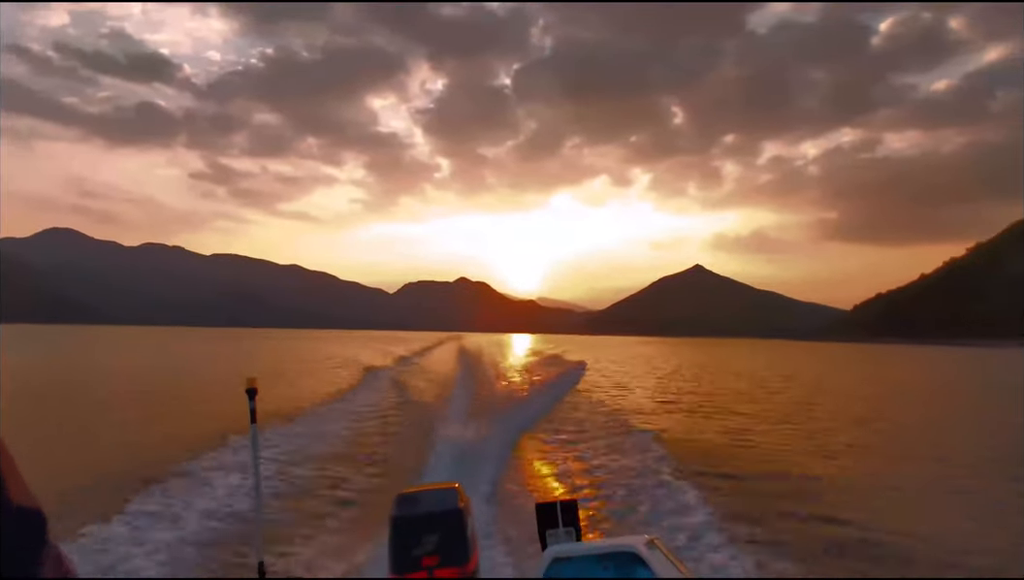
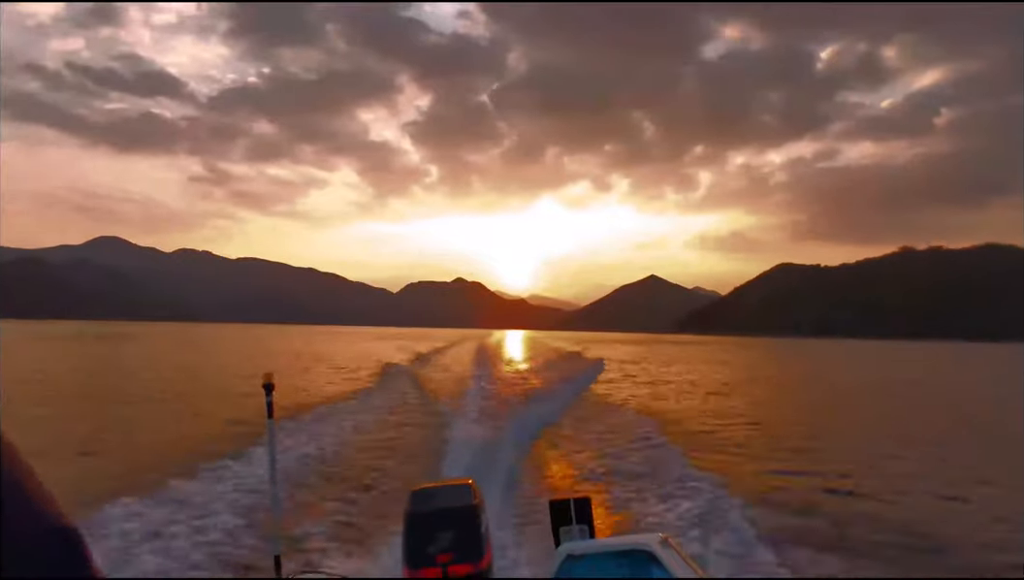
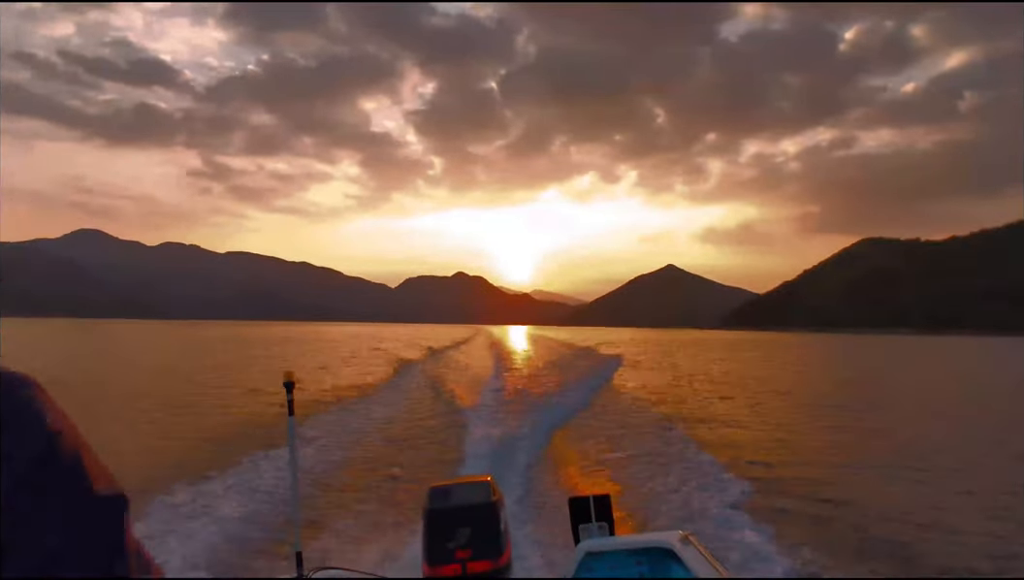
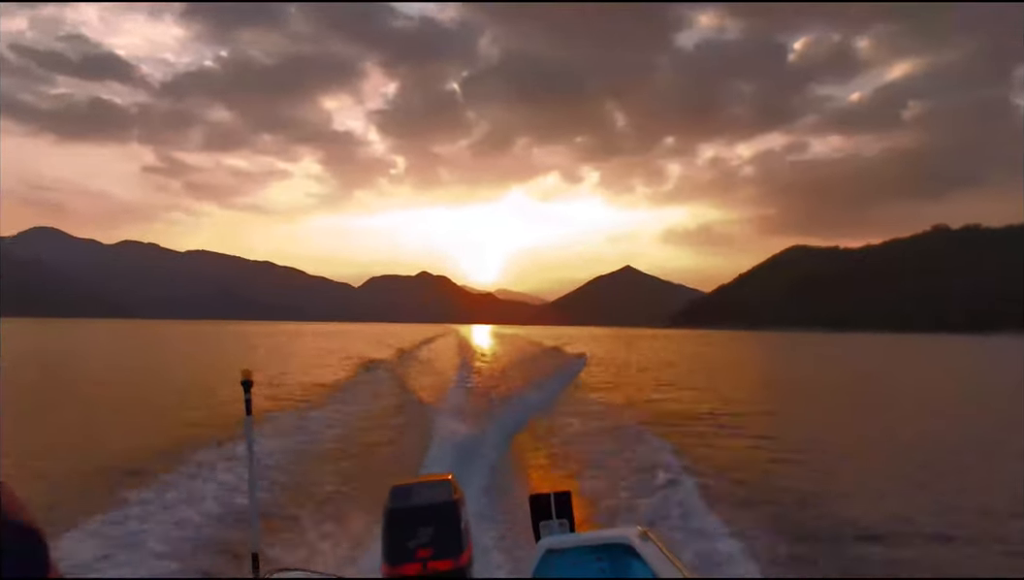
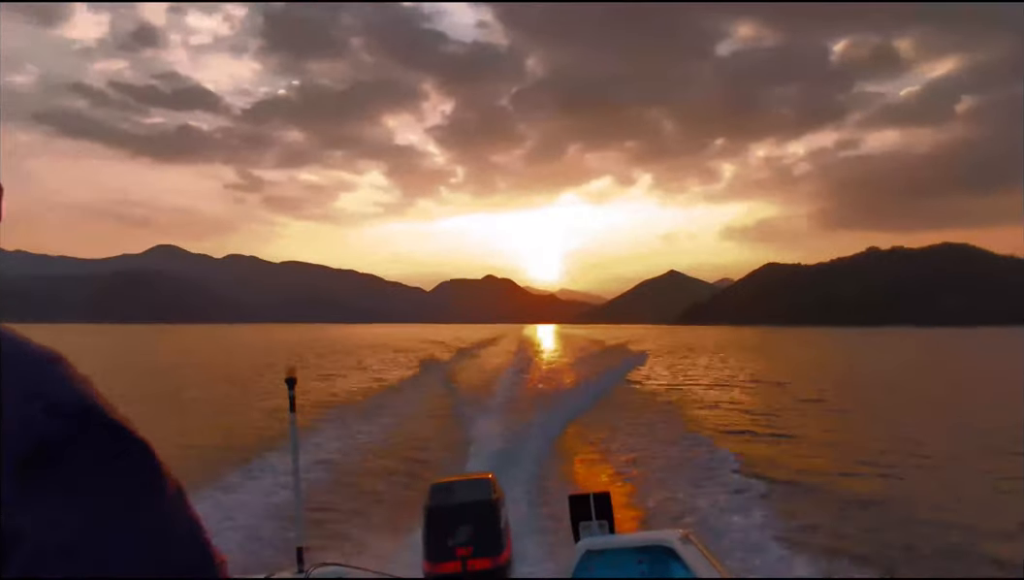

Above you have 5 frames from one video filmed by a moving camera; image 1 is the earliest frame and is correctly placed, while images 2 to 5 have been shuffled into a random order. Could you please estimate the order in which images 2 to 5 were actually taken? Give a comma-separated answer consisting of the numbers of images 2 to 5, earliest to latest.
3, 4, 2, 5
